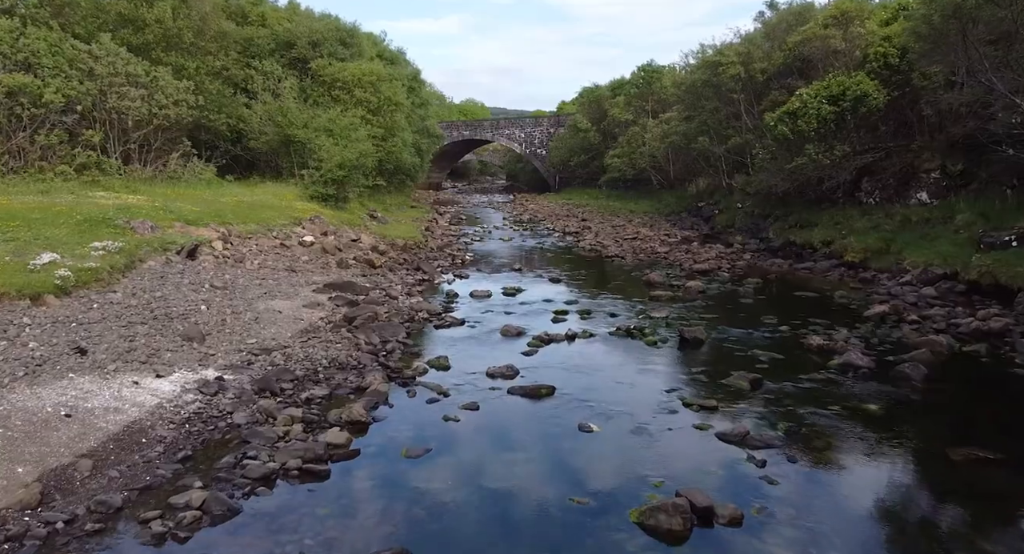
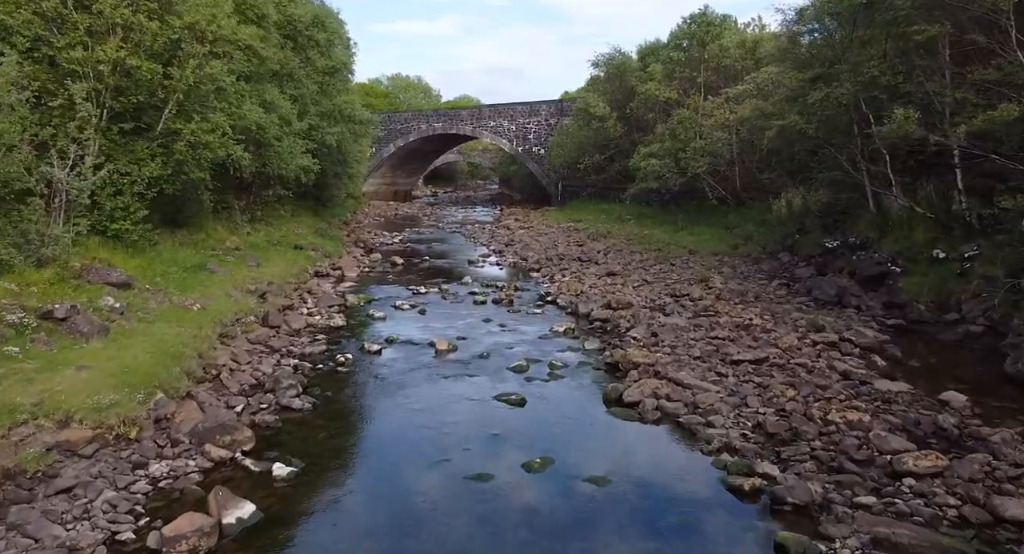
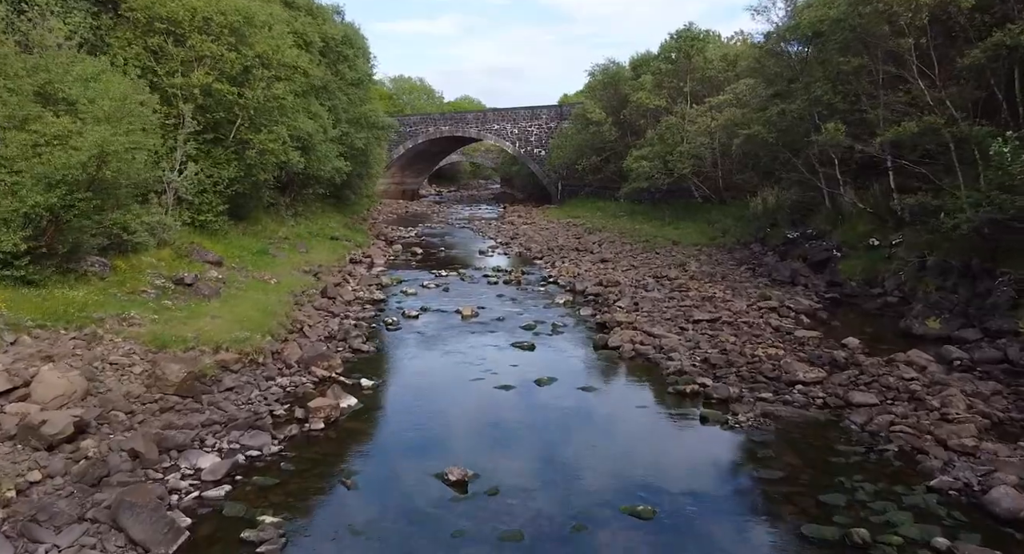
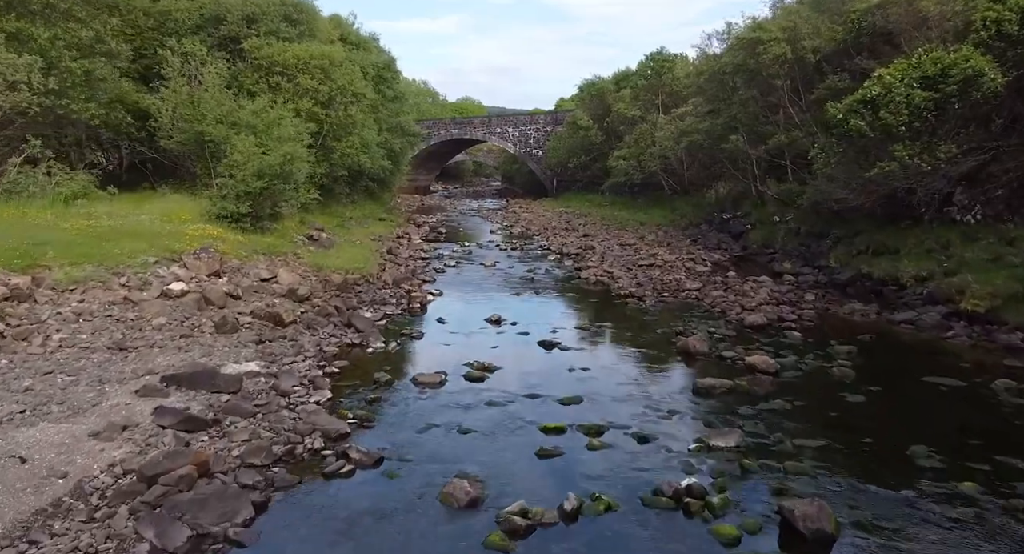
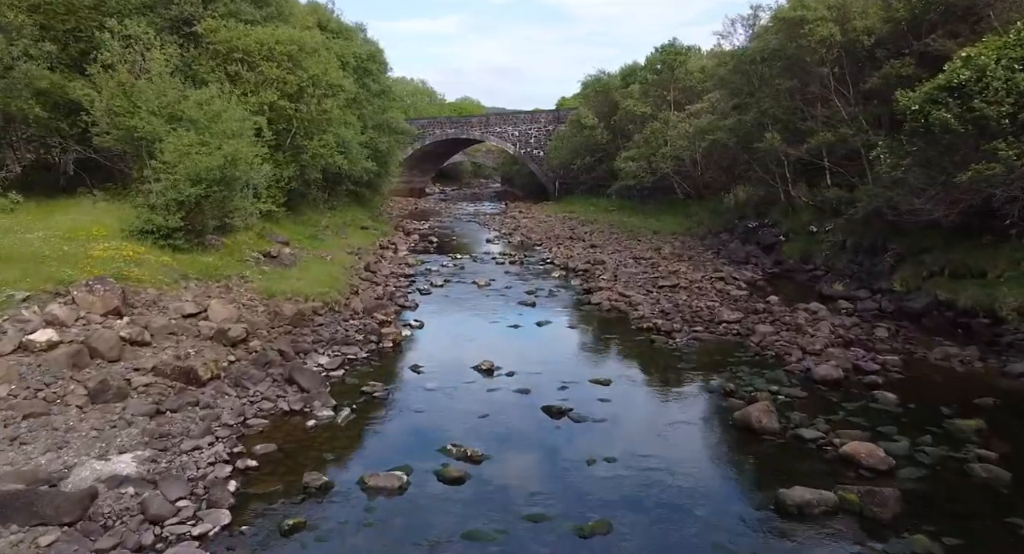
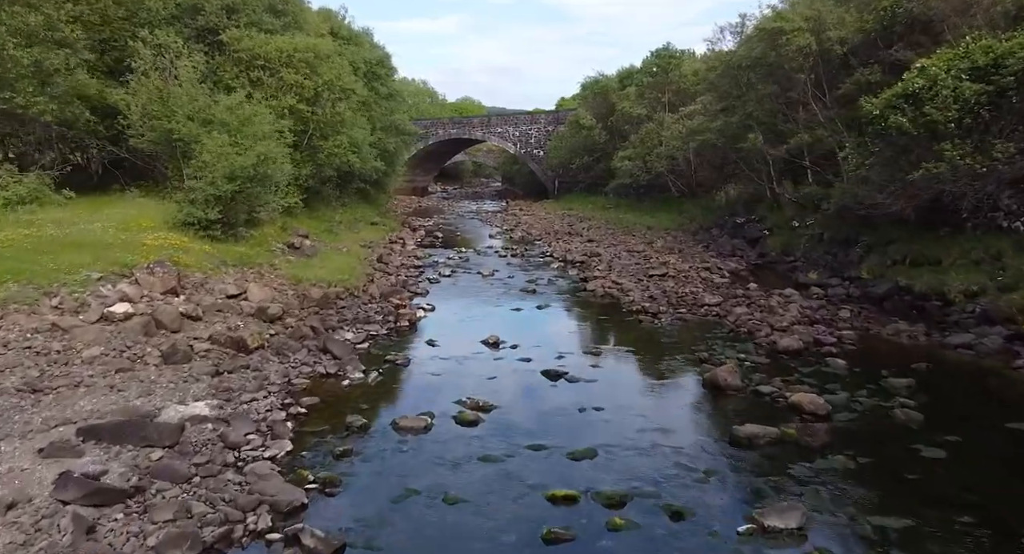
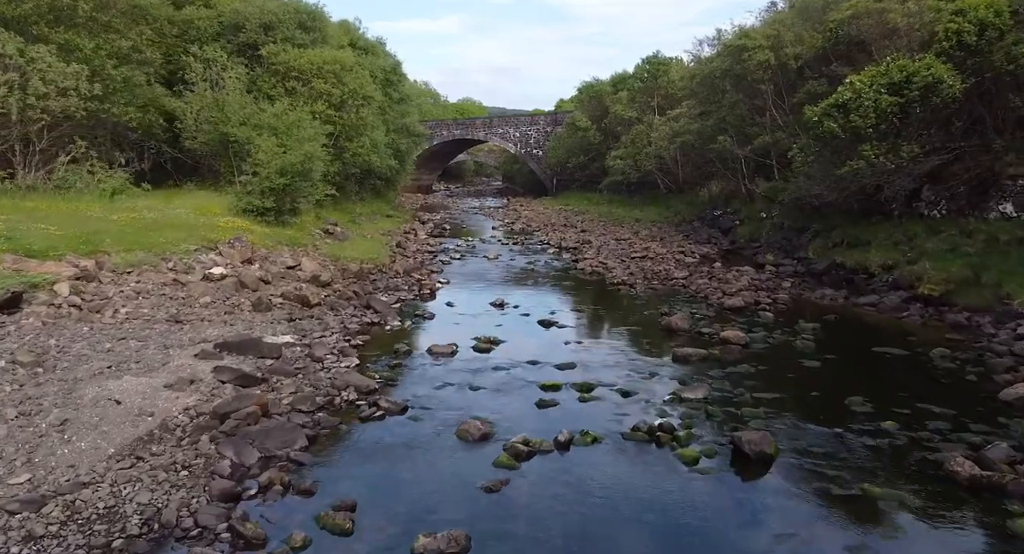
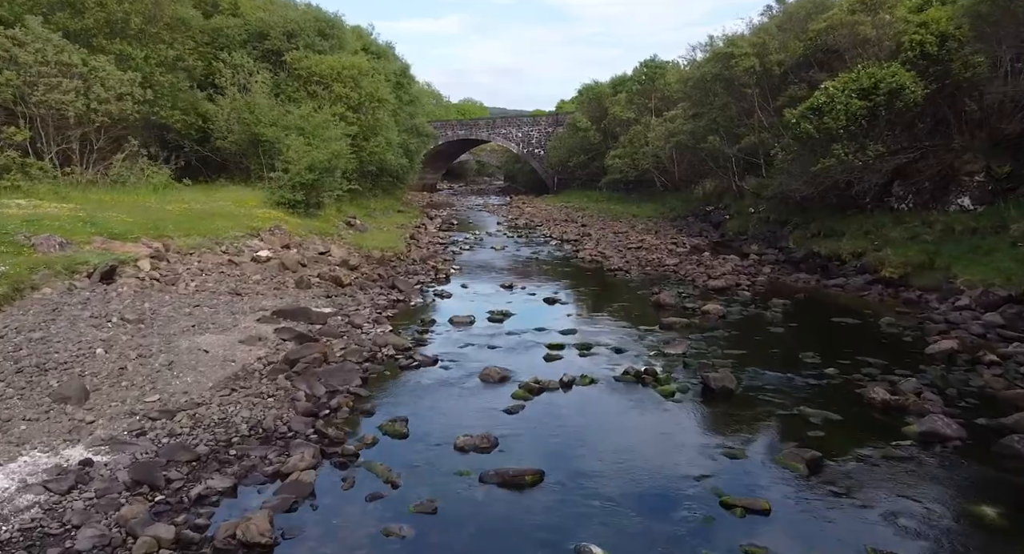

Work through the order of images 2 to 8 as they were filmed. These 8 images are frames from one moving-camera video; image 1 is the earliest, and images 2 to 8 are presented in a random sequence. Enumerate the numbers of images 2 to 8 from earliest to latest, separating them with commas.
8, 7, 4, 6, 5, 3, 2
